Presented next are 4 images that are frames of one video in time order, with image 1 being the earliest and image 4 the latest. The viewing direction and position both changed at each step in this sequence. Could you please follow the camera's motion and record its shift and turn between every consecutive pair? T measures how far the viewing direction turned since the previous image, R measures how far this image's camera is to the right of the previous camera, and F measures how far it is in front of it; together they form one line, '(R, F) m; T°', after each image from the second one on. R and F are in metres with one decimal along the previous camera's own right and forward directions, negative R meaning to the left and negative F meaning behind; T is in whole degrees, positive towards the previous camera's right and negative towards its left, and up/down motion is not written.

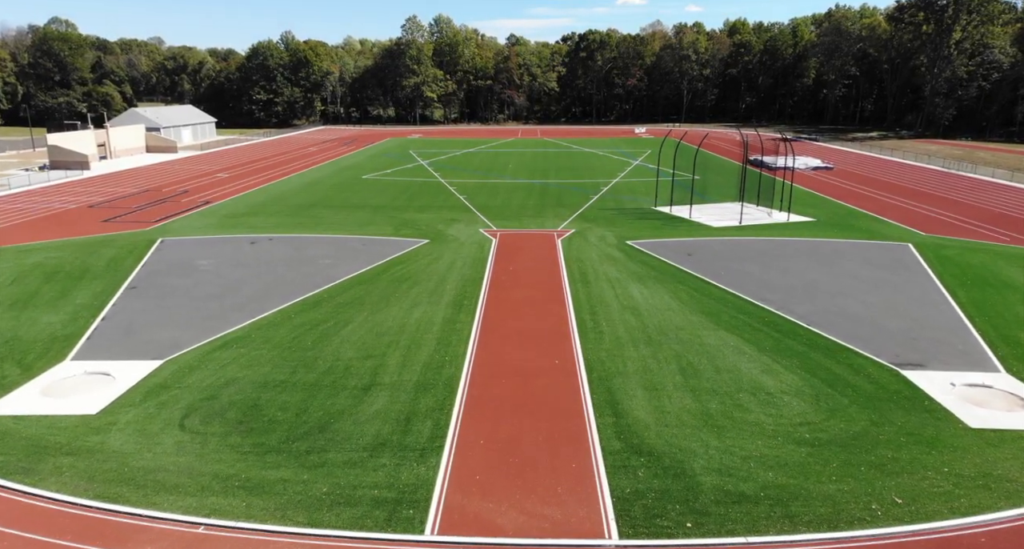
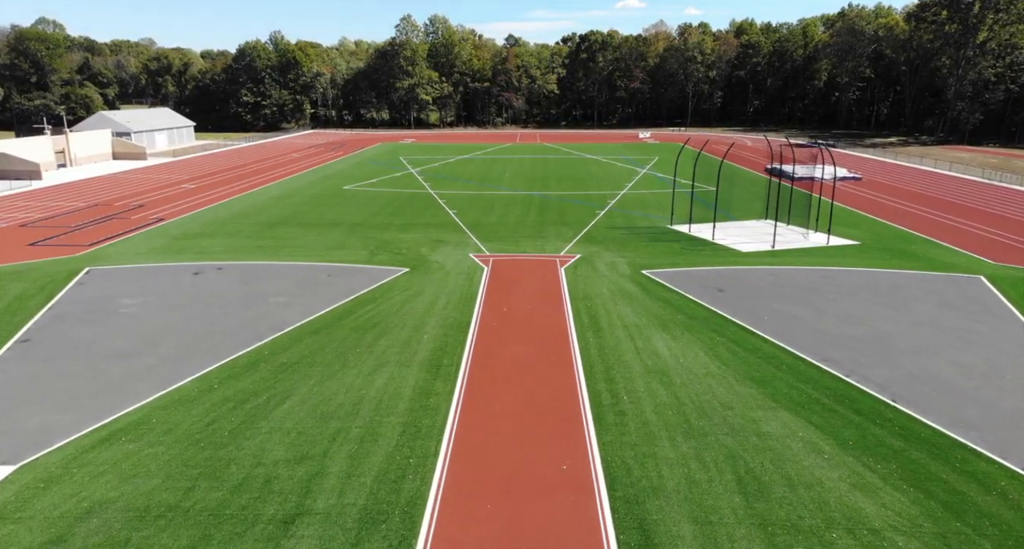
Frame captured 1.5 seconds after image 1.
(+0.2, +4.5) m; 0°
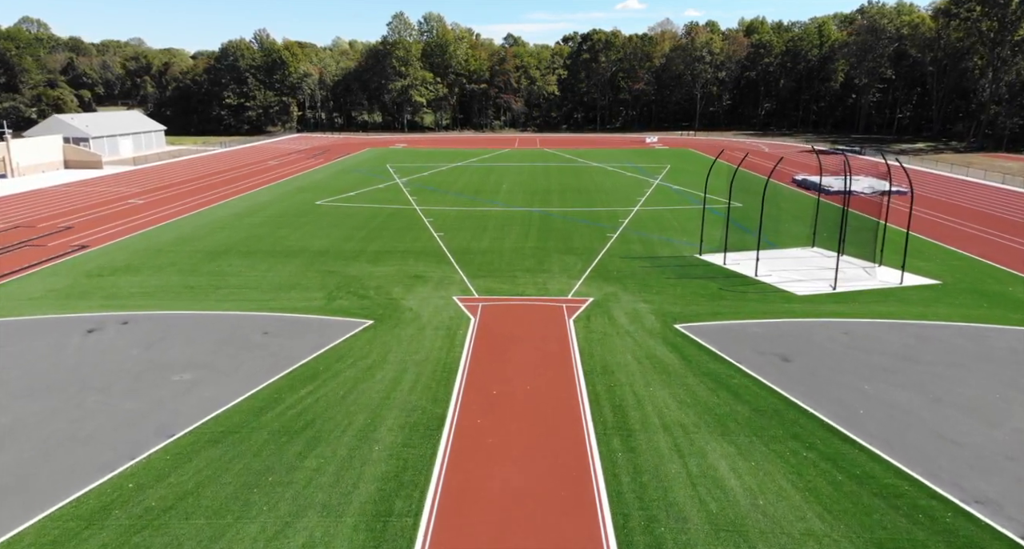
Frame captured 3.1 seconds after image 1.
(+0.2, +5.6) m; 0°
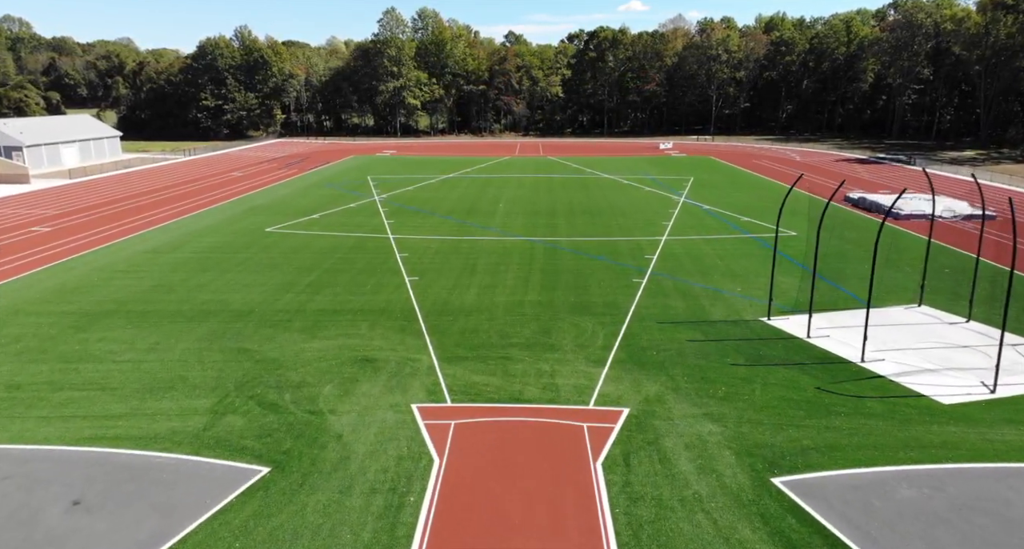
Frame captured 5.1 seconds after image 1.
(+0.3, +7.5) m; 0°
